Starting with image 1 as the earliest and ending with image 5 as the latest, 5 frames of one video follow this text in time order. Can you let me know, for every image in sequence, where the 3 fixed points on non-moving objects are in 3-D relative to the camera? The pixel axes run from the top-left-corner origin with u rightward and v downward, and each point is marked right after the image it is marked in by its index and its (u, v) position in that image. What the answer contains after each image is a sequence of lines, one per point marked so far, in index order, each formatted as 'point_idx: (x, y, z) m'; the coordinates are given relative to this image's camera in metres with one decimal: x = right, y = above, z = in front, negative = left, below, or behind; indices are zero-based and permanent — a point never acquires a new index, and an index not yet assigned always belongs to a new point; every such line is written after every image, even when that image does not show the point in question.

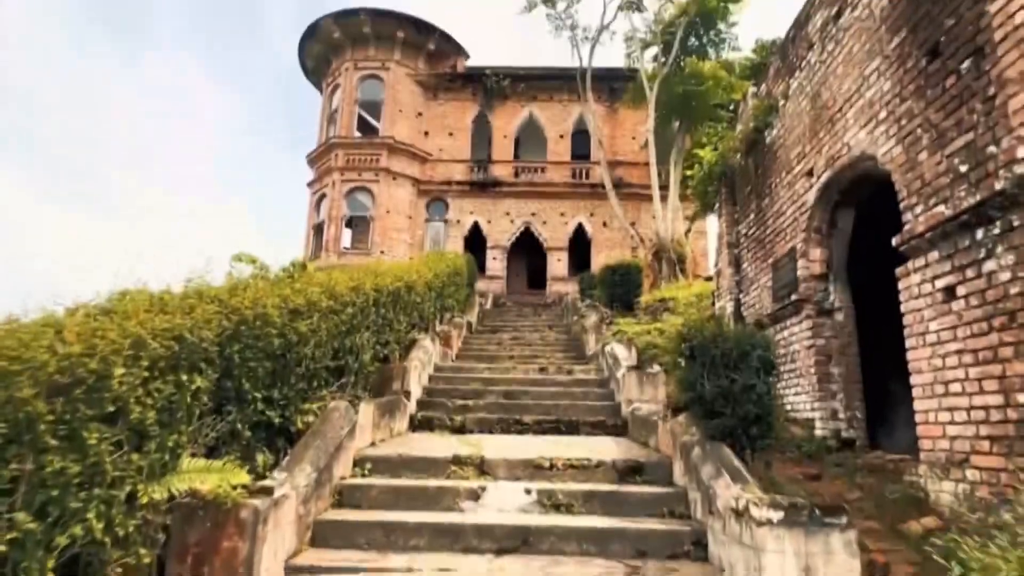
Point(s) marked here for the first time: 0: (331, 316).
0: (-1.8, -0.3, +5.7) m
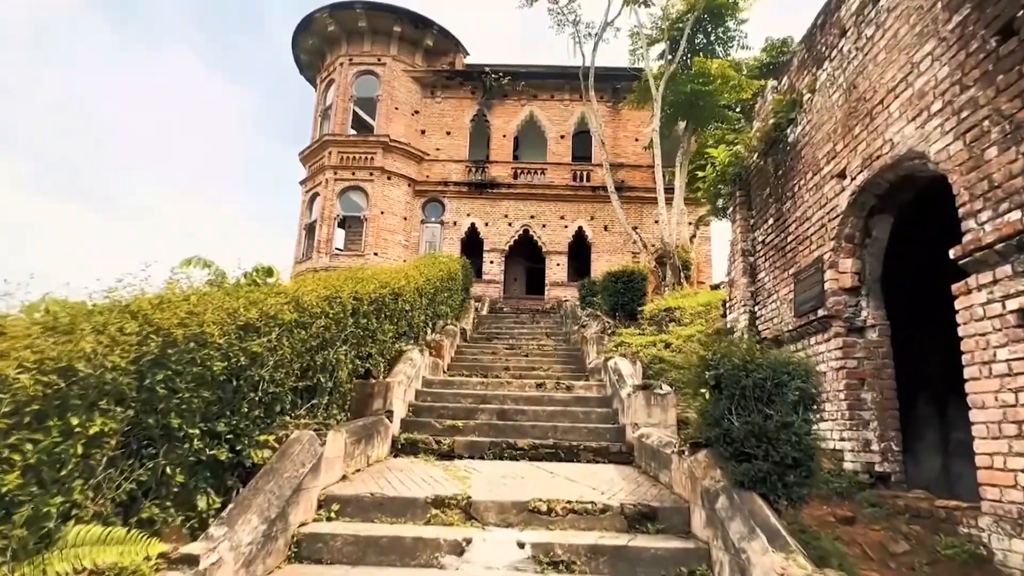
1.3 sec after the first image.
0: (-1.9, -0.4, +5.0) m
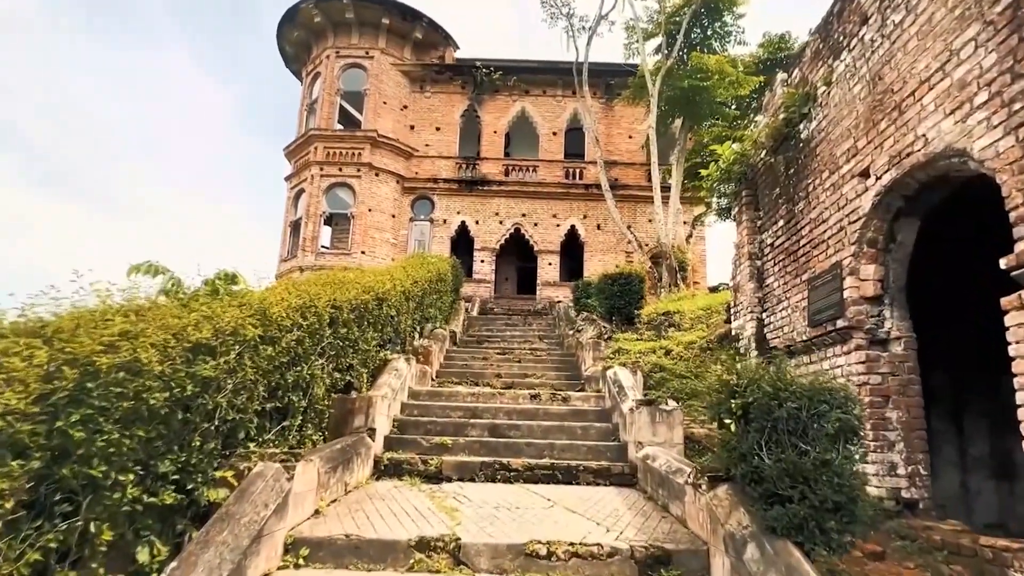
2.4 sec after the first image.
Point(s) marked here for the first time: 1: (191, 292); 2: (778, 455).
0: (-1.9, -0.4, +4.4) m
1: (-2.5, 0.0, +4.5) m
2: (+1.6, -1.0, +3.5) m
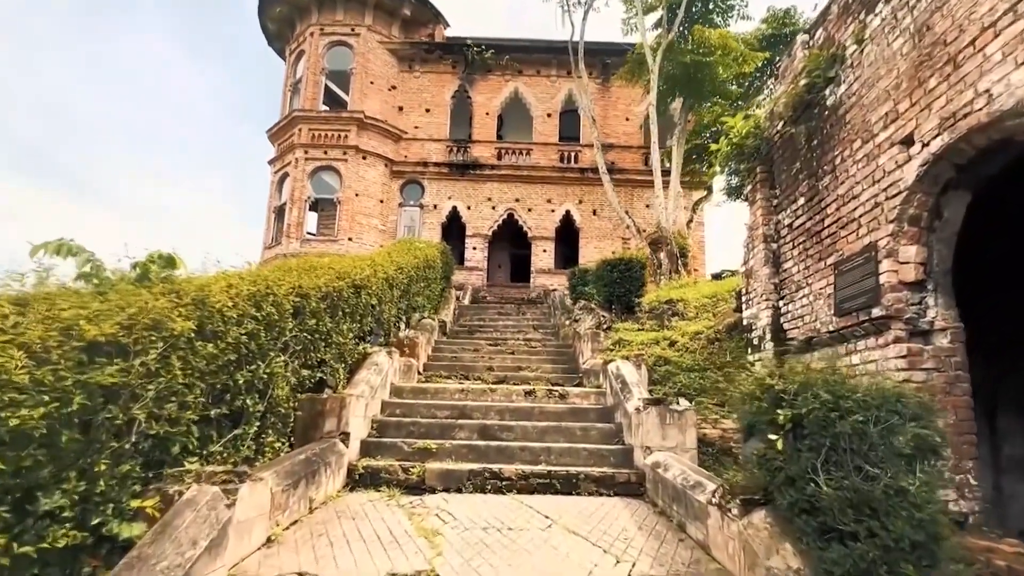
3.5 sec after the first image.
0: (-2.0, -0.3, +3.6) m
1: (-2.5, +0.1, +3.7) m
2: (+1.6, -0.9, +2.7) m
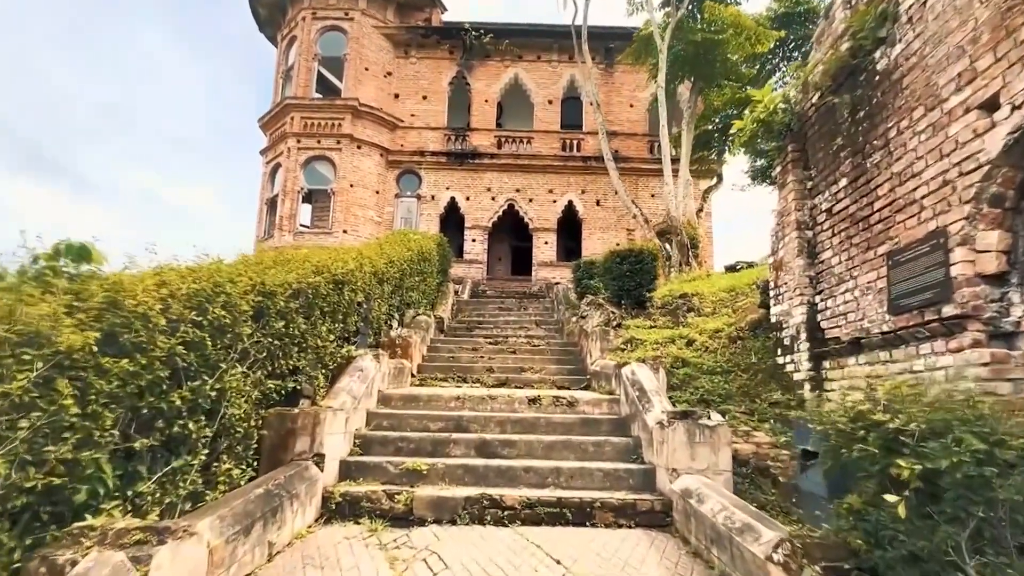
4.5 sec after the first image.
0: (-1.9, -0.3, +2.7) m
1: (-2.5, +0.1, +2.8) m
2: (+1.6, -0.9, +1.9) m
